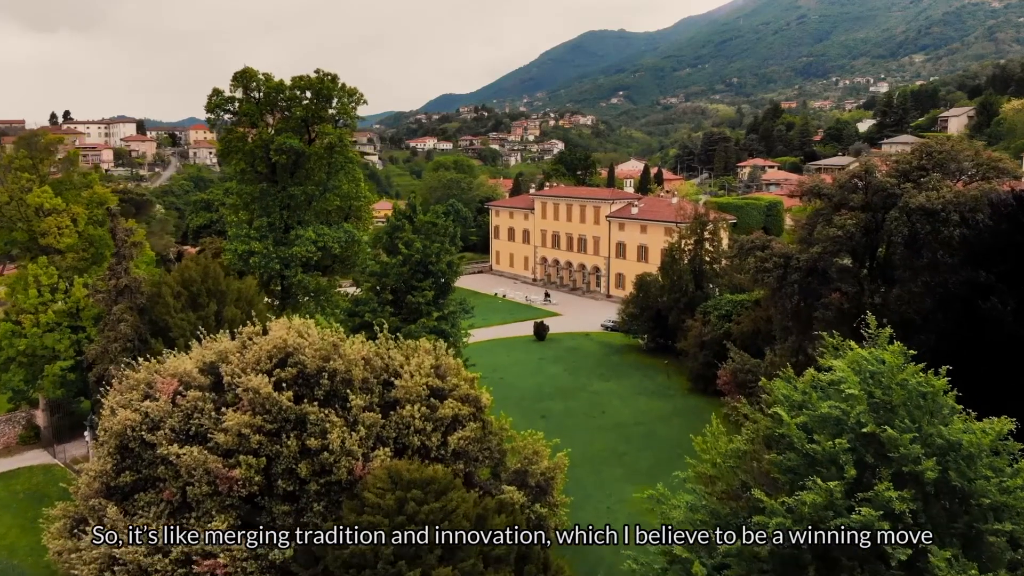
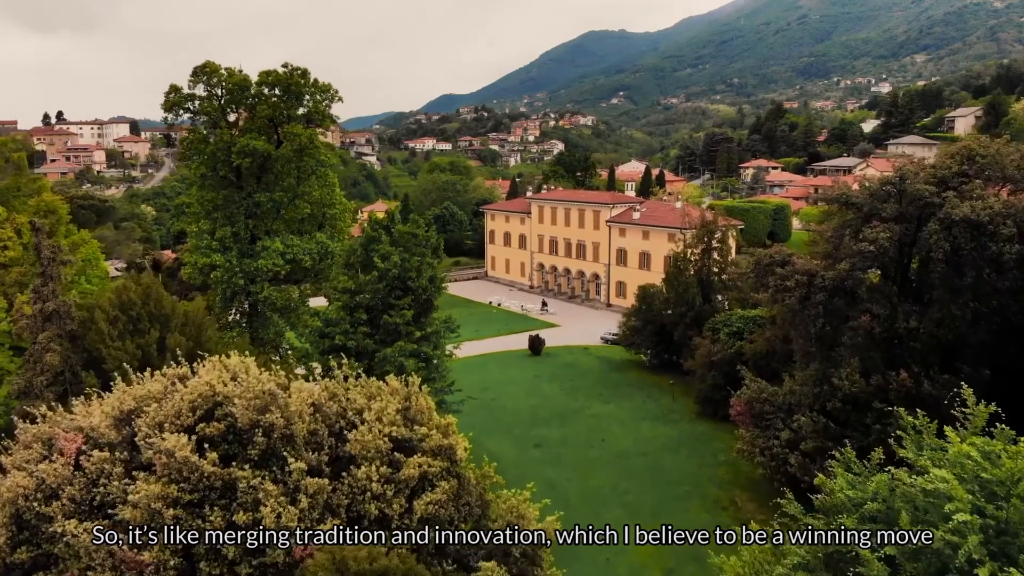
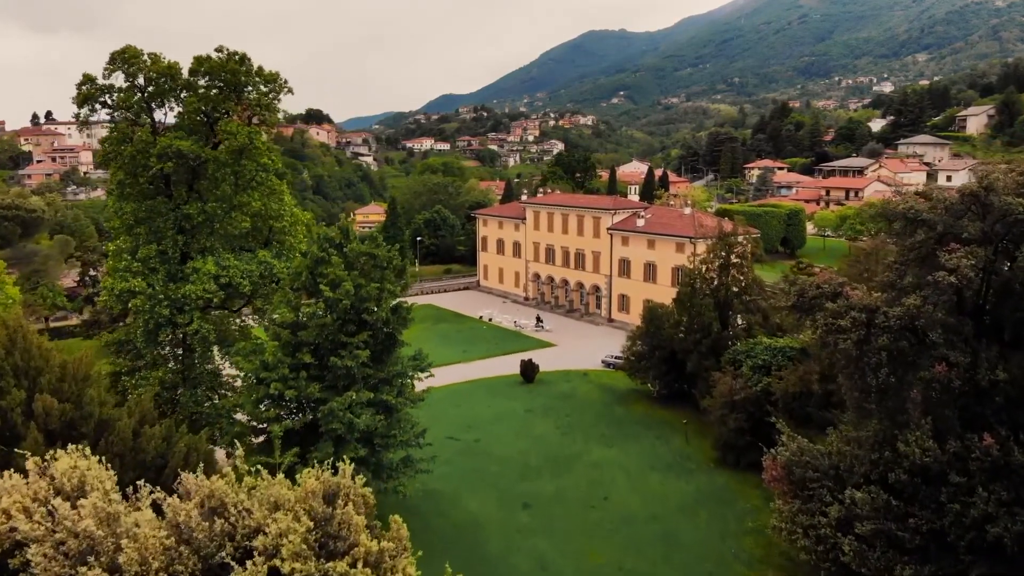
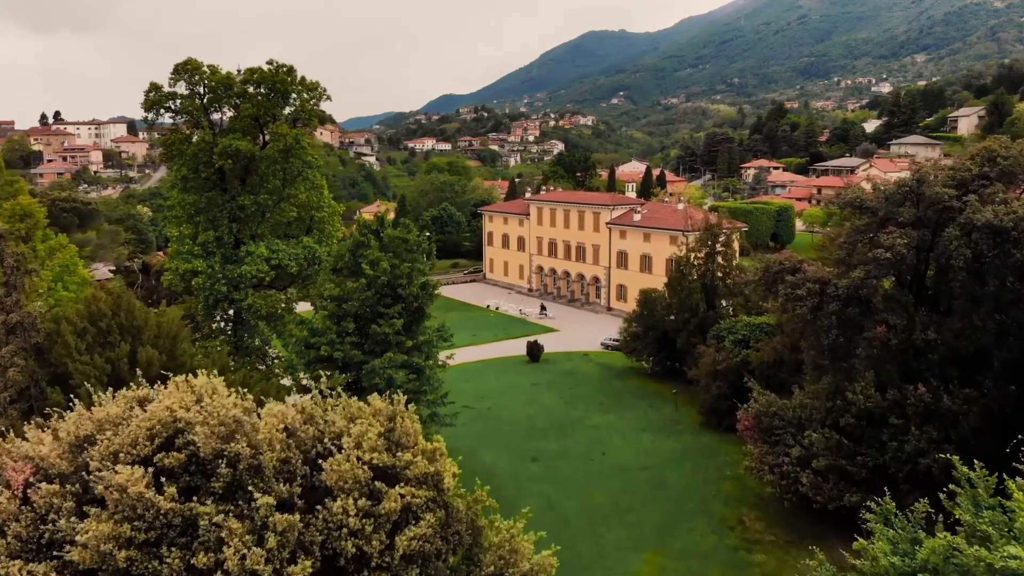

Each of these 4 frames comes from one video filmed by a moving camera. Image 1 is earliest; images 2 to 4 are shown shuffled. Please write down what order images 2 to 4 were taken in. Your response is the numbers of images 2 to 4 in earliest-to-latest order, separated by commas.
2, 4, 3
